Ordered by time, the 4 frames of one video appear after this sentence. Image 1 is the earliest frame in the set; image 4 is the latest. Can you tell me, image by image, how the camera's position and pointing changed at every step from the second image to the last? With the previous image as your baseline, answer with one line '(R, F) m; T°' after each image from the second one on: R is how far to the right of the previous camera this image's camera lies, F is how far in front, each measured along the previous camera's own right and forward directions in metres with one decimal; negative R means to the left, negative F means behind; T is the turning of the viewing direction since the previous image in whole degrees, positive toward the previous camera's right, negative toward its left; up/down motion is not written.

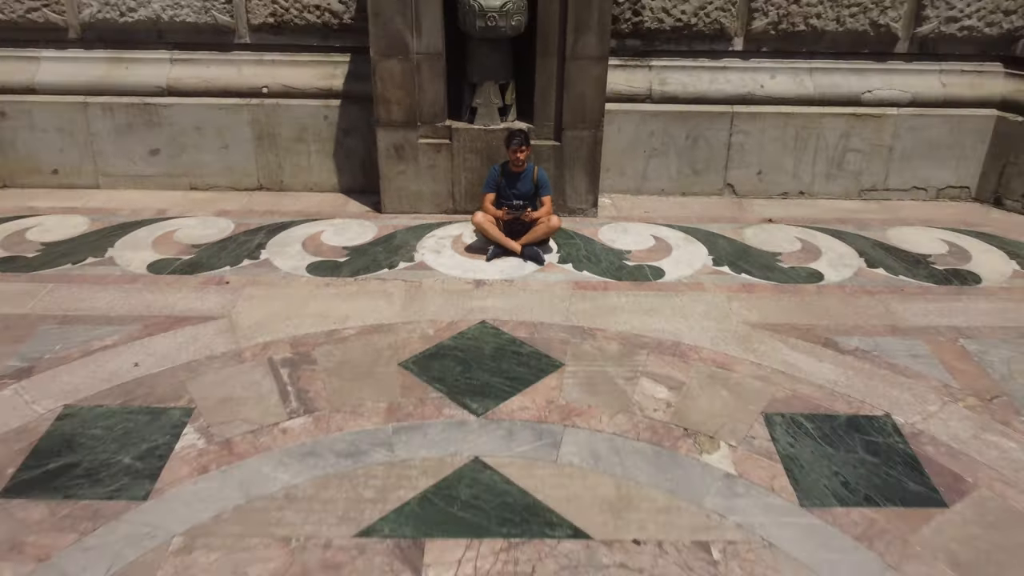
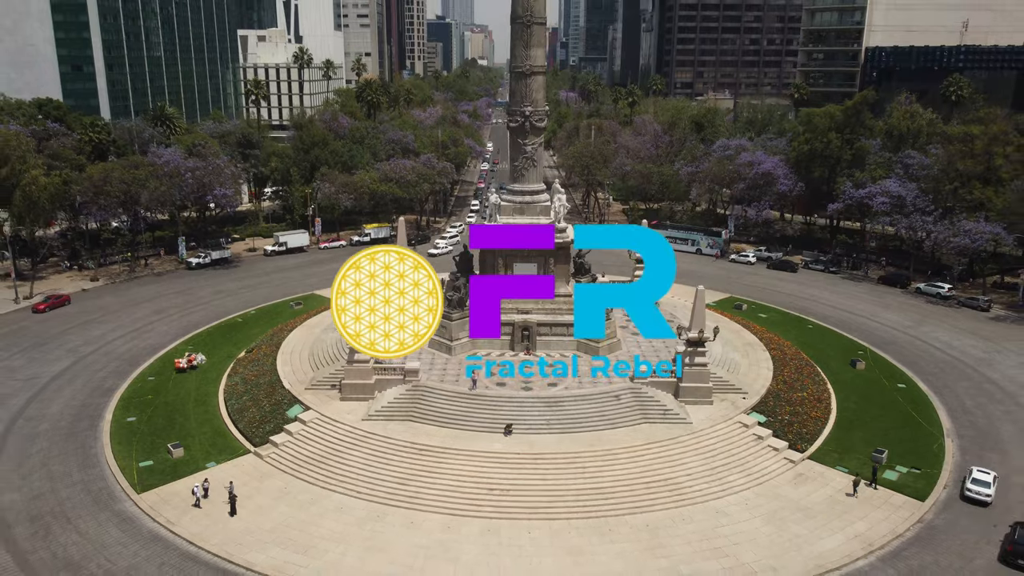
(-0.6, -40.2) m; 0°
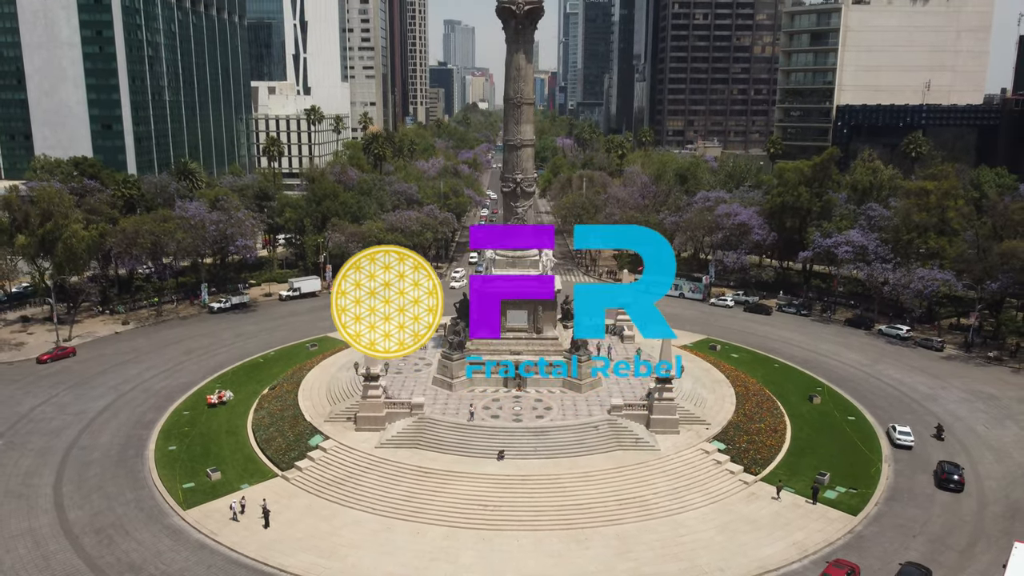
(+0.5, -6.4) m; 0°
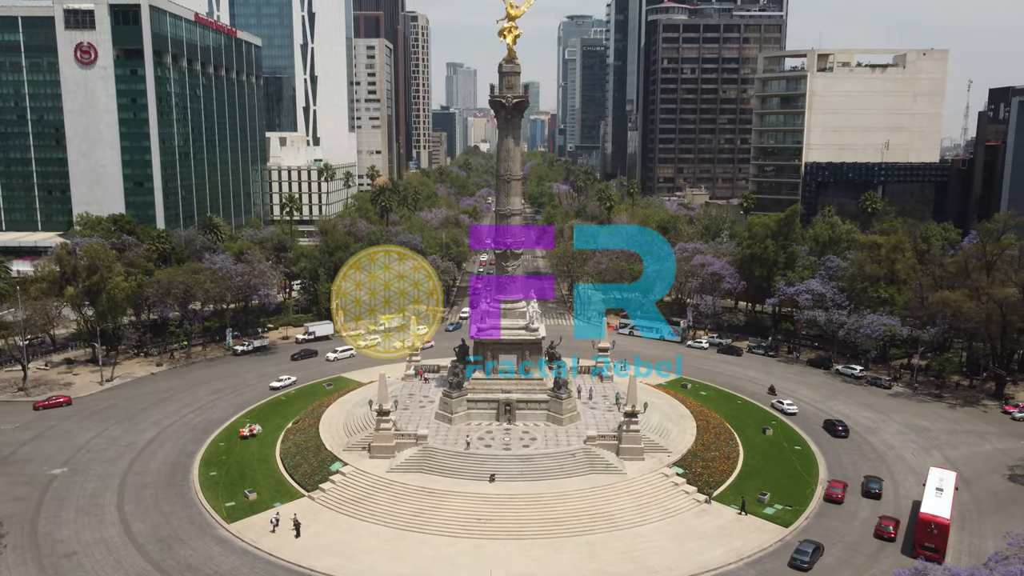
(+0.8, -8.8) m; 0°
